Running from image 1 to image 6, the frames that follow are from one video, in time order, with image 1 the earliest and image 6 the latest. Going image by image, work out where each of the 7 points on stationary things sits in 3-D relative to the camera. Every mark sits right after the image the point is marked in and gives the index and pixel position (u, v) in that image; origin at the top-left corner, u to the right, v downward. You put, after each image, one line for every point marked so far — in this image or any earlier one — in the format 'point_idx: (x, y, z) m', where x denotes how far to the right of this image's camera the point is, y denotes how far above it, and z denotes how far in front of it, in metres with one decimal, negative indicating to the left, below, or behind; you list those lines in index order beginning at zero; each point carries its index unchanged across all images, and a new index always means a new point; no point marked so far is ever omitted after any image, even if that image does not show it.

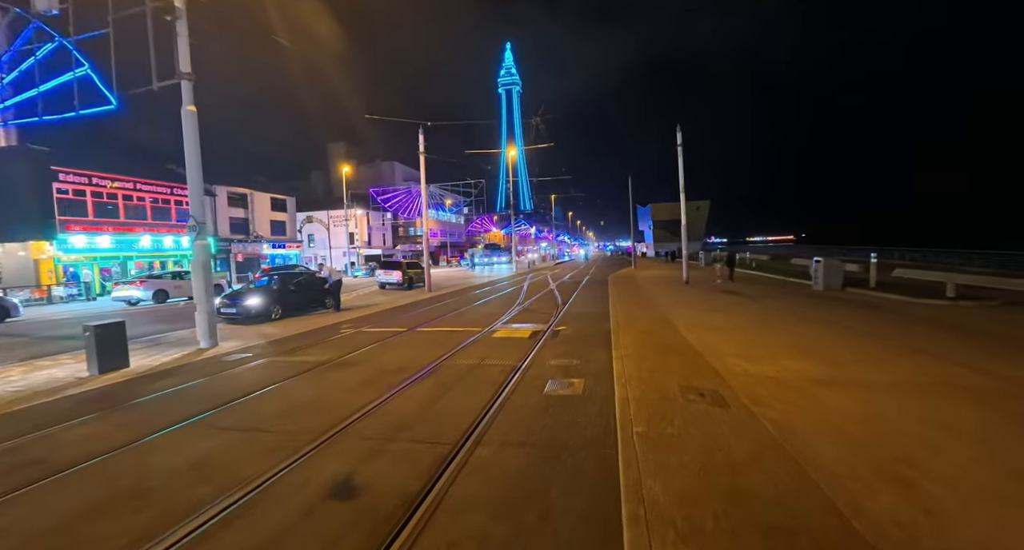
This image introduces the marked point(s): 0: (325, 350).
0: (-4.2, -1.7, +9.7) m
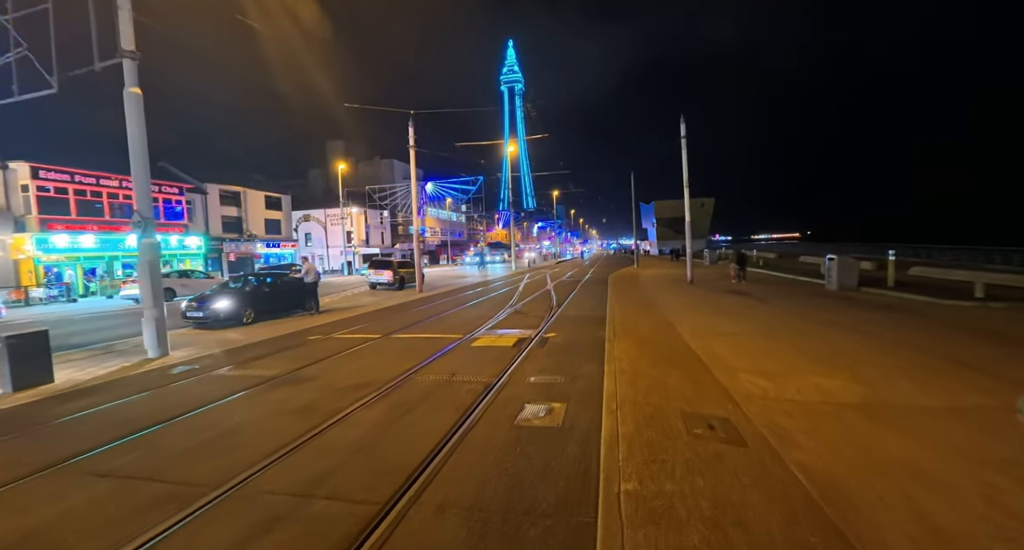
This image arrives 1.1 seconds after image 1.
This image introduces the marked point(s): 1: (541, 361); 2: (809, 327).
0: (-4.6, -1.7, +8.6) m
1: (+0.5, -1.5, +7.6) m
2: (+7.6, -1.3, +11.1) m
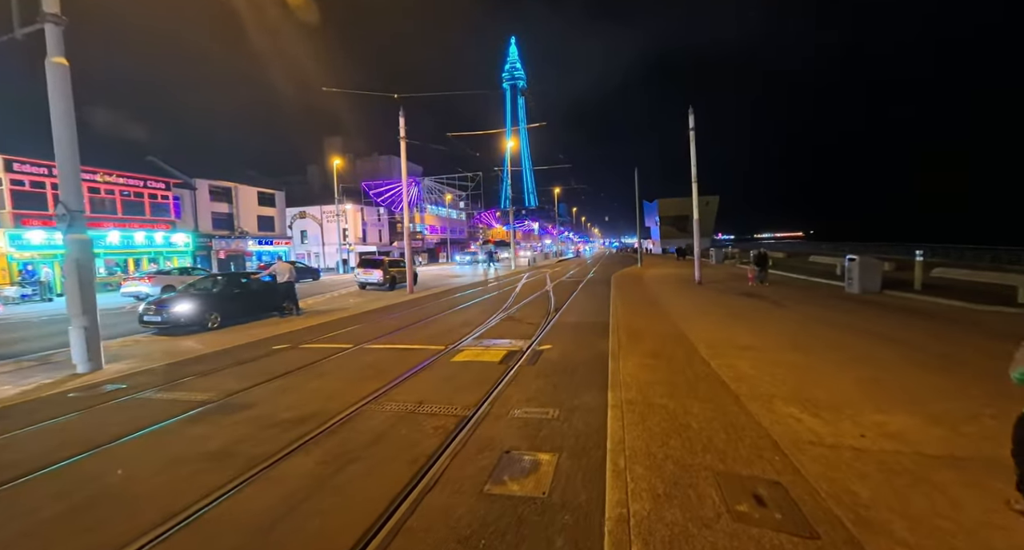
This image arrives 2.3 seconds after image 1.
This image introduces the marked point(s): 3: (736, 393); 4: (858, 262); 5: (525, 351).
0: (-4.8, -1.8, +7.3) m
1: (+0.3, -1.5, +6.3) m
2: (+7.3, -1.4, +9.8) m
3: (+2.9, -1.5, +5.7) m
4: (+13.7, +0.5, +17.3) m
5: (+0.2, -1.4, +8.2) m
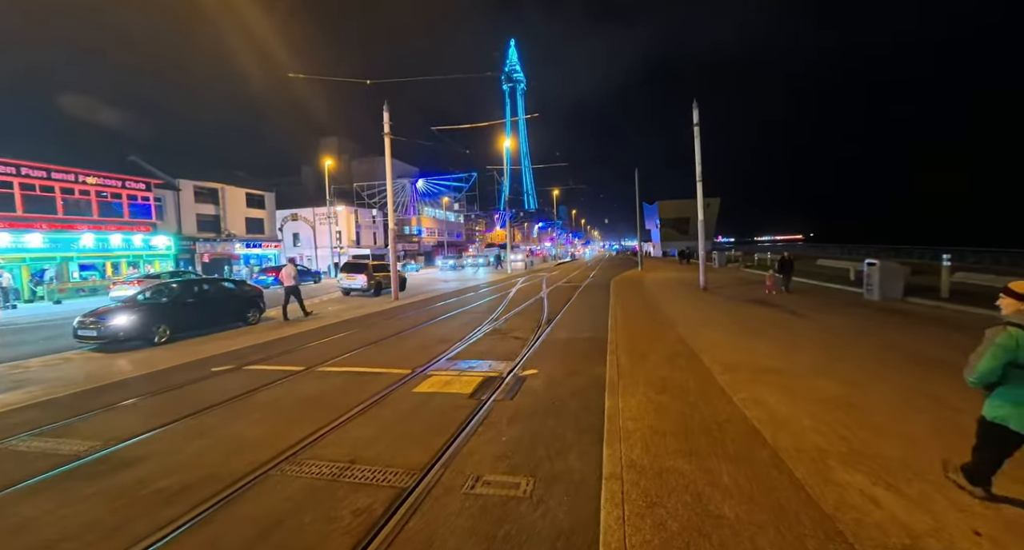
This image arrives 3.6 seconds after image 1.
0: (-5.1, -1.9, +5.9) m
1: (-0.1, -1.7, +4.9) m
2: (+7.0, -1.6, +8.4) m
3: (+2.6, -1.7, +4.3) m
4: (+13.3, +0.3, +15.9) m
5: (-0.1, -1.6, +6.8) m
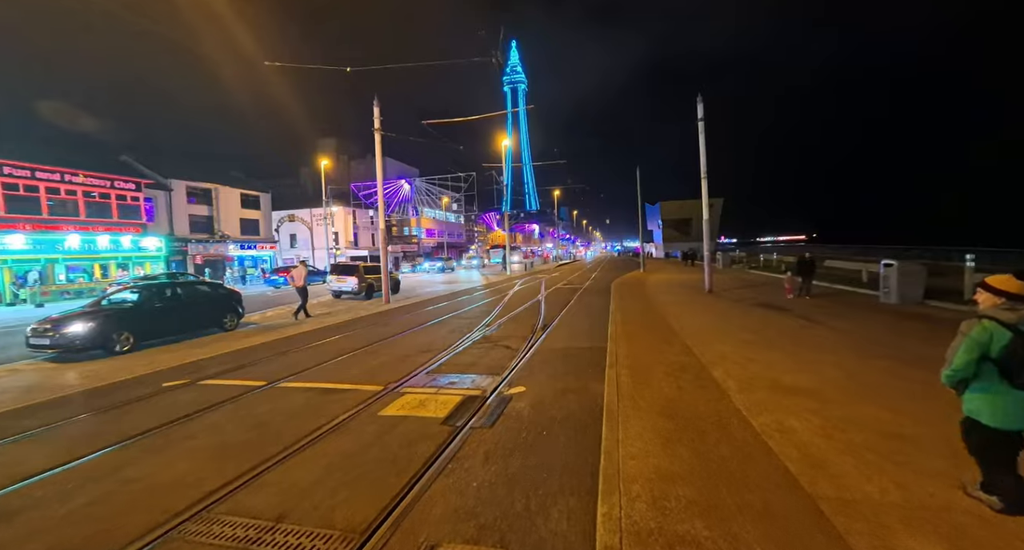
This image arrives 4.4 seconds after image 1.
0: (-5.4, -2.0, +5.0) m
1: (-0.3, -1.7, +4.0) m
2: (+6.8, -1.6, +7.4) m
3: (+2.3, -1.7, +3.4) m
4: (+13.1, +0.2, +14.9) m
5: (-0.3, -1.6, +5.9) m
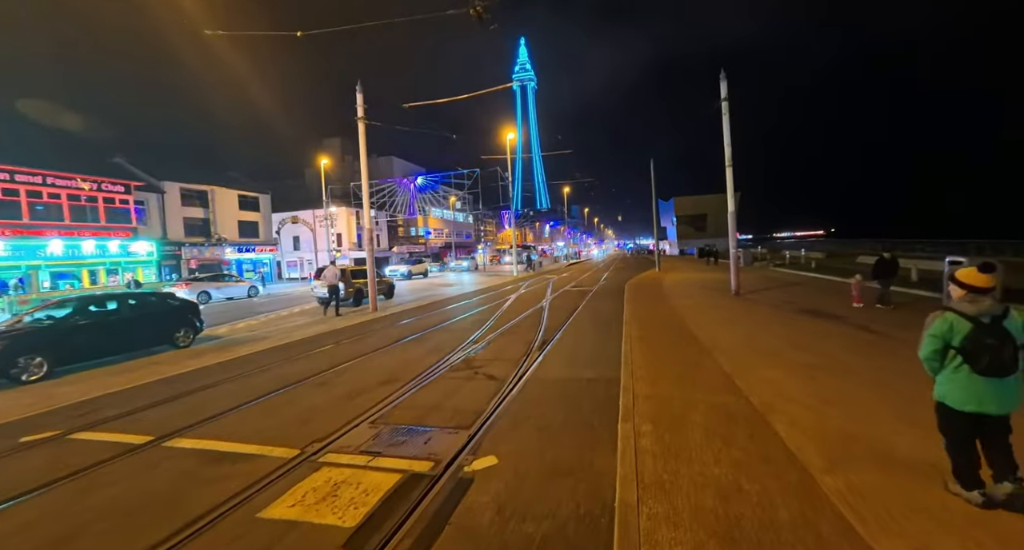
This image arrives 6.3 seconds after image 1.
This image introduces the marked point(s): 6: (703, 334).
0: (-5.7, -2.2, +3.2) m
1: (-0.7, -1.9, +2.0) m
2: (+6.5, -1.7, +5.2) m
3: (+1.9, -1.8, +1.3) m
4: (+13.0, +0.3, +12.6) m
5: (-0.6, -1.8, +3.9) m
6: (+4.5, -1.3, +10.4) m
